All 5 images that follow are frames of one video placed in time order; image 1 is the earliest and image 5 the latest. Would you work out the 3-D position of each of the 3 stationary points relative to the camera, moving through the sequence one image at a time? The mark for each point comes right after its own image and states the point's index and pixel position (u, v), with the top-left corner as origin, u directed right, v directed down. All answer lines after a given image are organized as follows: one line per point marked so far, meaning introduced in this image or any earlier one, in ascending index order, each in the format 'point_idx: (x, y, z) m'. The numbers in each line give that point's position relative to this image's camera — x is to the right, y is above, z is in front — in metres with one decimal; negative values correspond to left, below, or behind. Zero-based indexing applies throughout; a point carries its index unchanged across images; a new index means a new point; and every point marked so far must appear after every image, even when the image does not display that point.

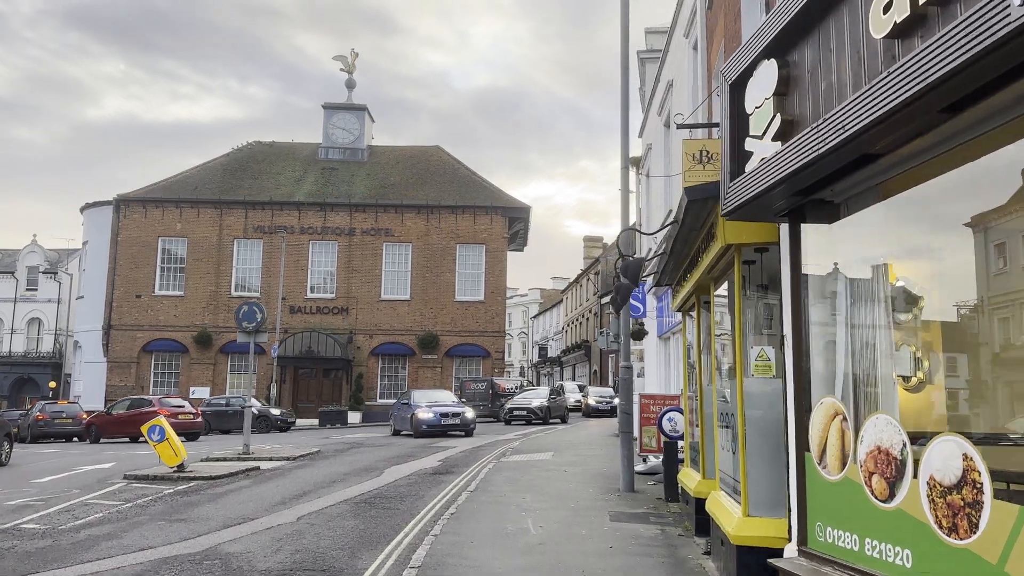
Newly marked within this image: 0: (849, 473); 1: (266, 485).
0: (+1.7, -0.9, +4.0) m
1: (-3.7, -2.9, +12.3) m
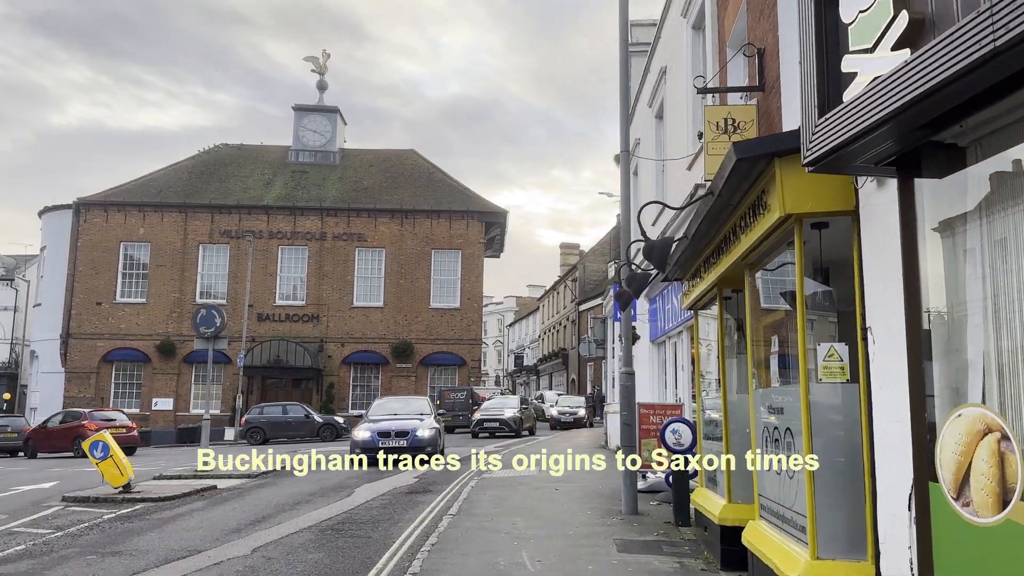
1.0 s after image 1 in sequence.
0: (+1.7, -0.8, +2.9) m
1: (-3.8, -2.9, +10.9) m
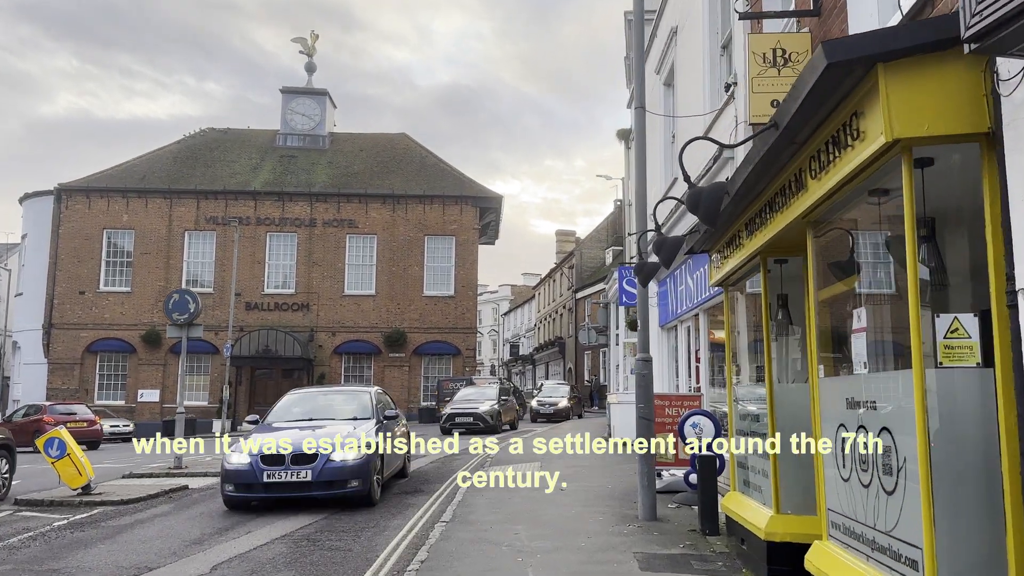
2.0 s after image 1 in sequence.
0: (+1.8, -0.6, +1.8) m
1: (-3.8, -2.7, +9.8) m
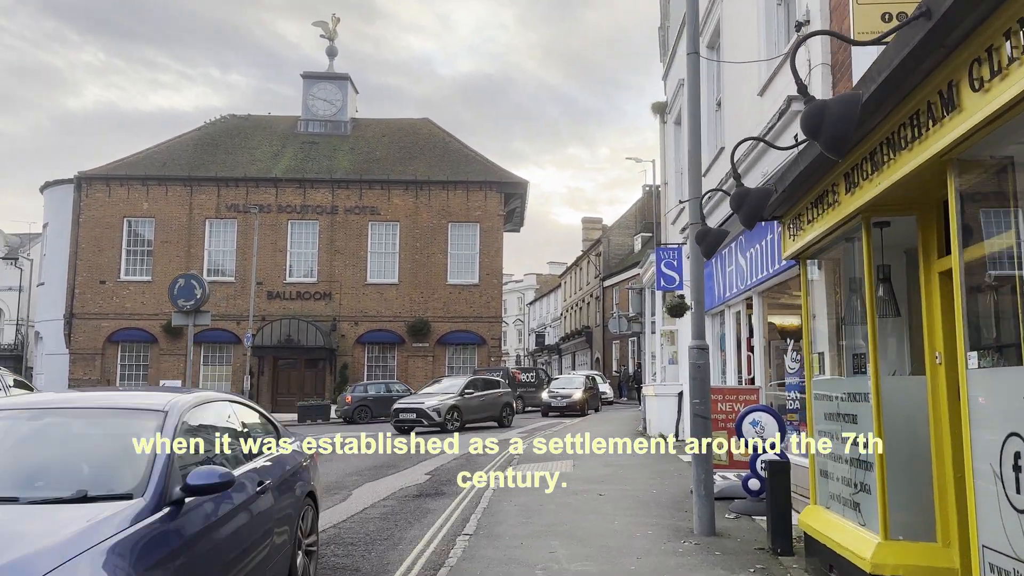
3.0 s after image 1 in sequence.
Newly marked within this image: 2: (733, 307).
0: (+1.9, -0.5, +0.6) m
1: (-3.5, -2.5, +8.8) m
2: (+3.0, -0.2, +11.3) m
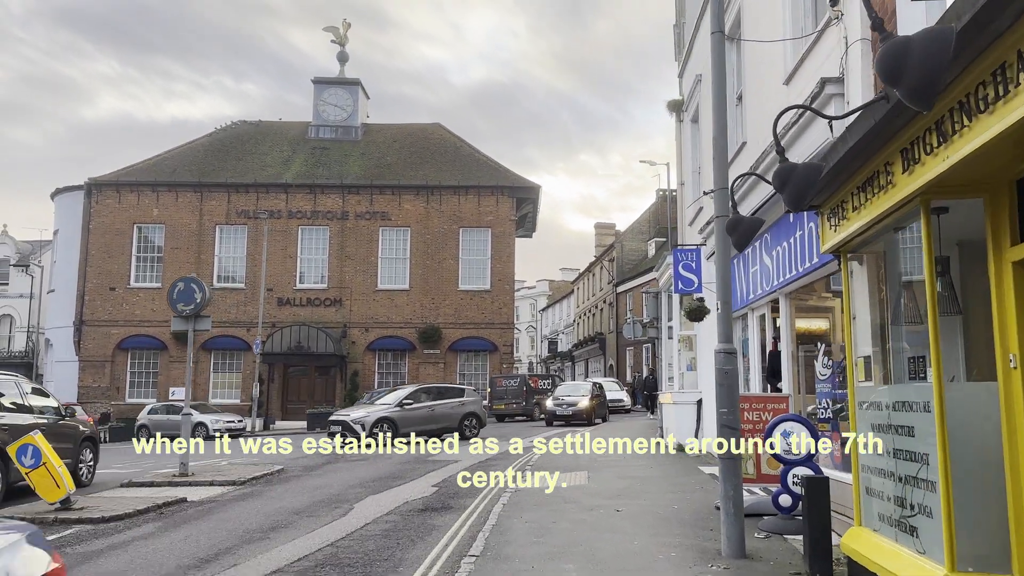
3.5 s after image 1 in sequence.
0: (+1.9, -0.4, 0.0) m
1: (-3.4, -2.5, +8.3) m
2: (+3.2, -0.3, +10.7) m
